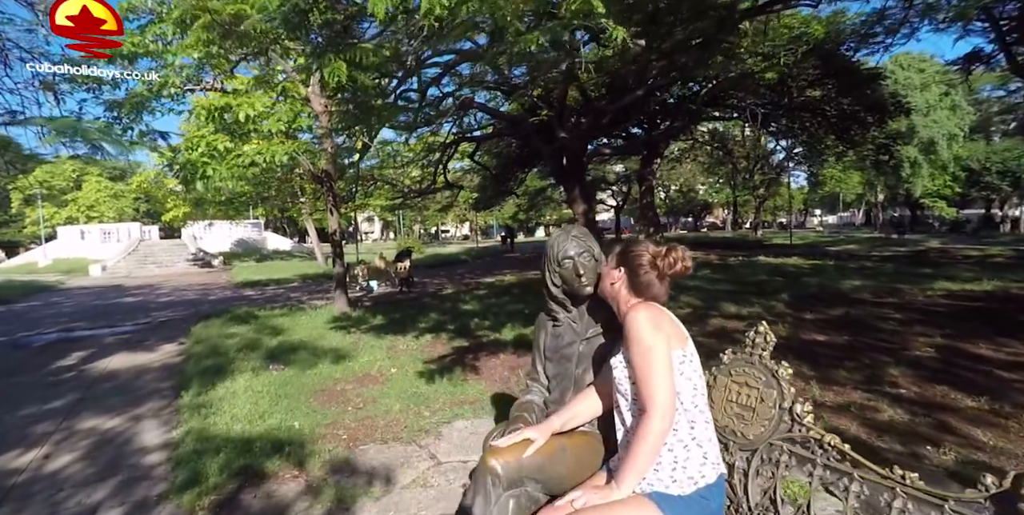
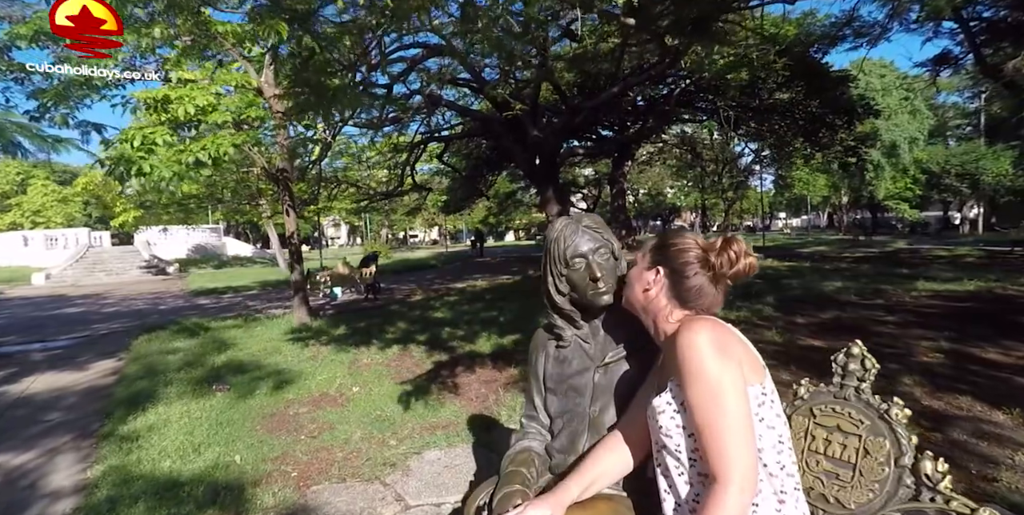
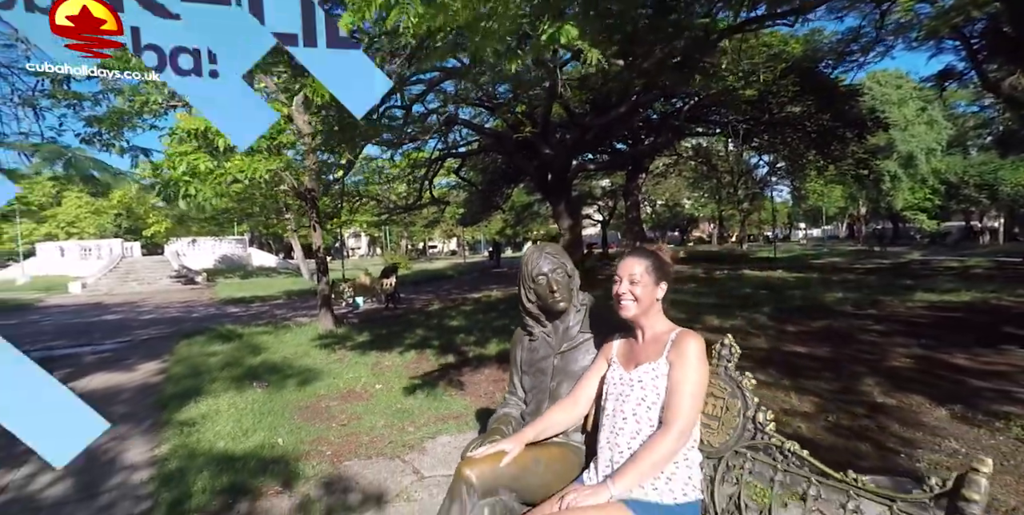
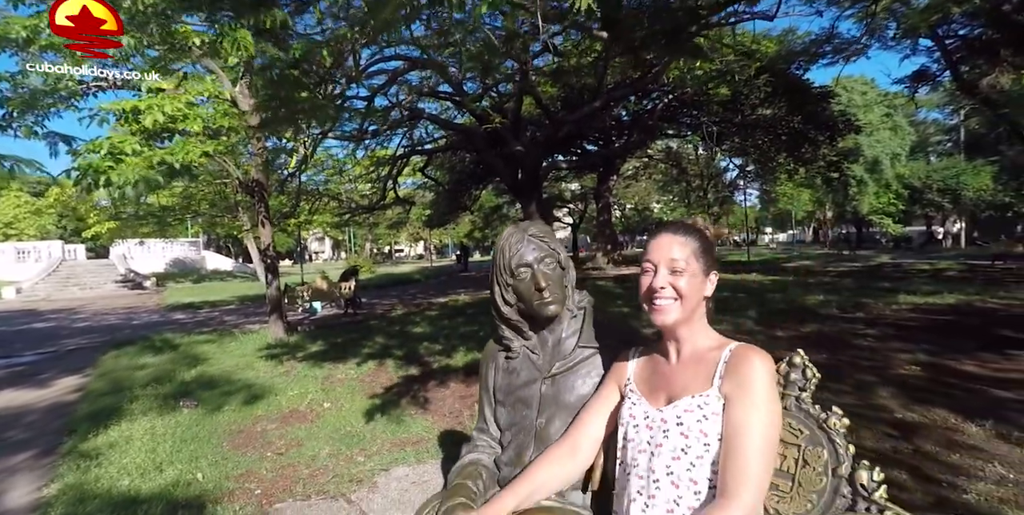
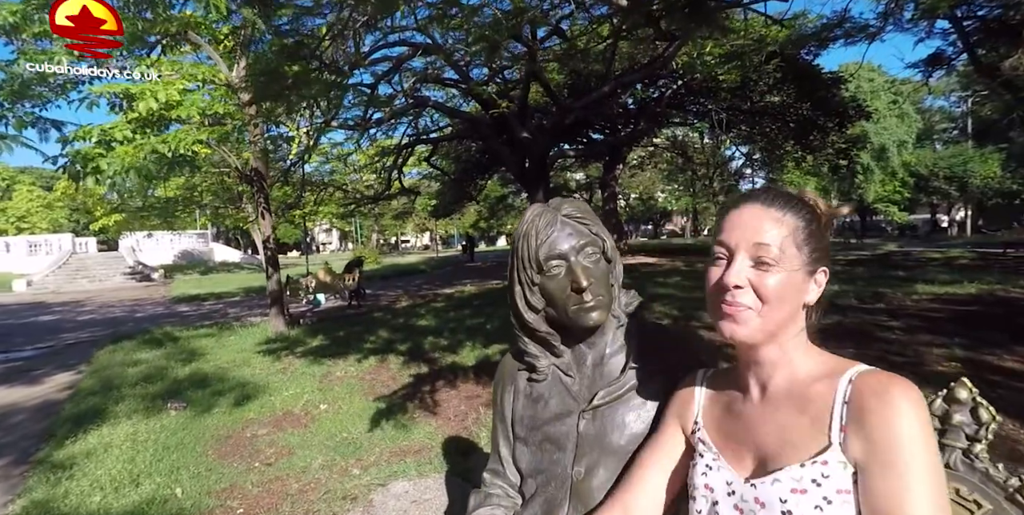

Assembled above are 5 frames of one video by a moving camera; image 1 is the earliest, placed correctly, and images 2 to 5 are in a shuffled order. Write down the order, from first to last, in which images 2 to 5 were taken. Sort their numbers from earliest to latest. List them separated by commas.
2, 5, 4, 3
